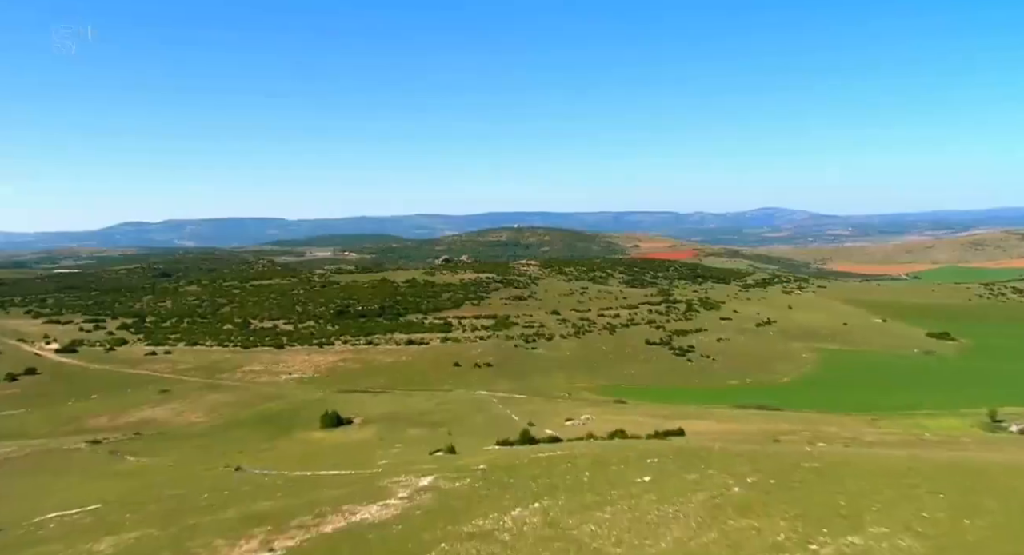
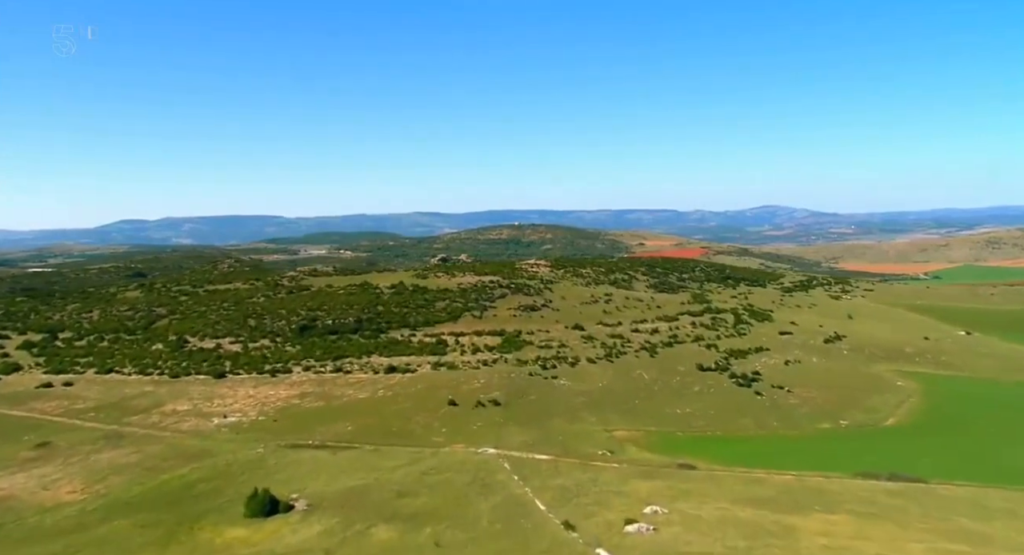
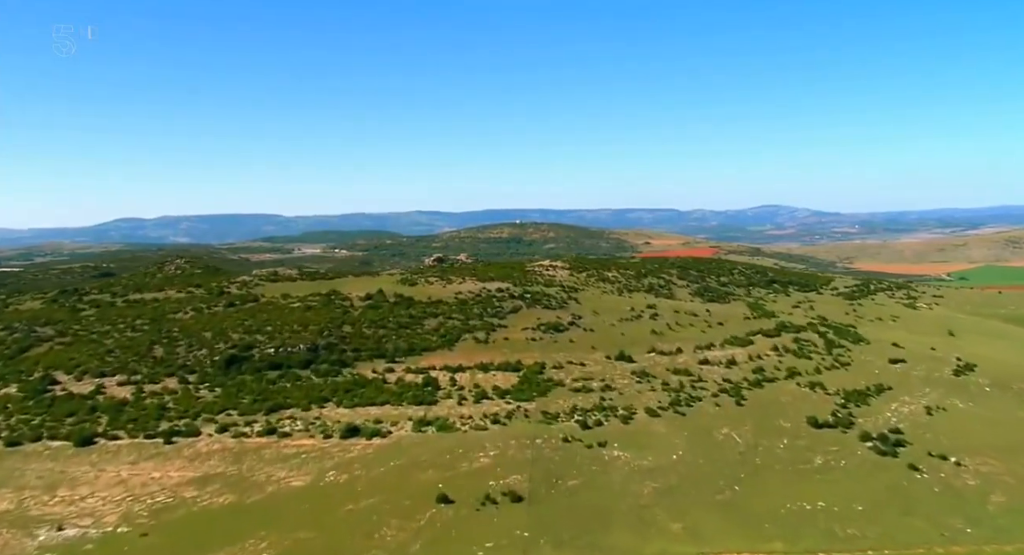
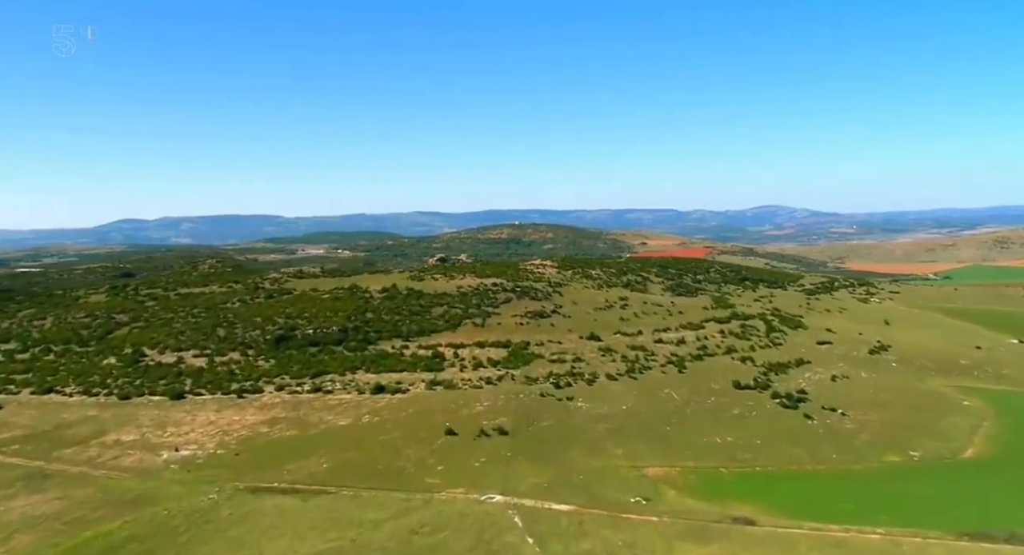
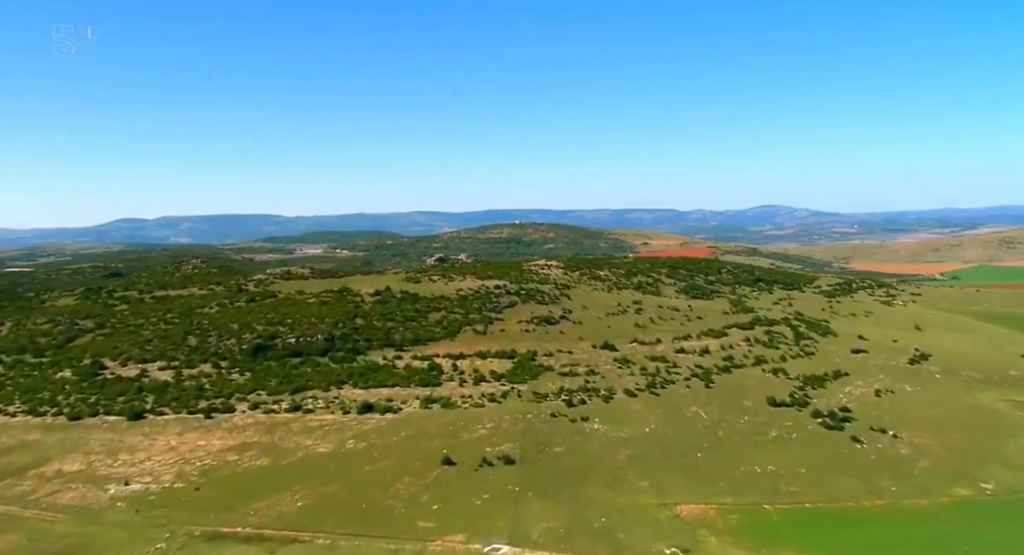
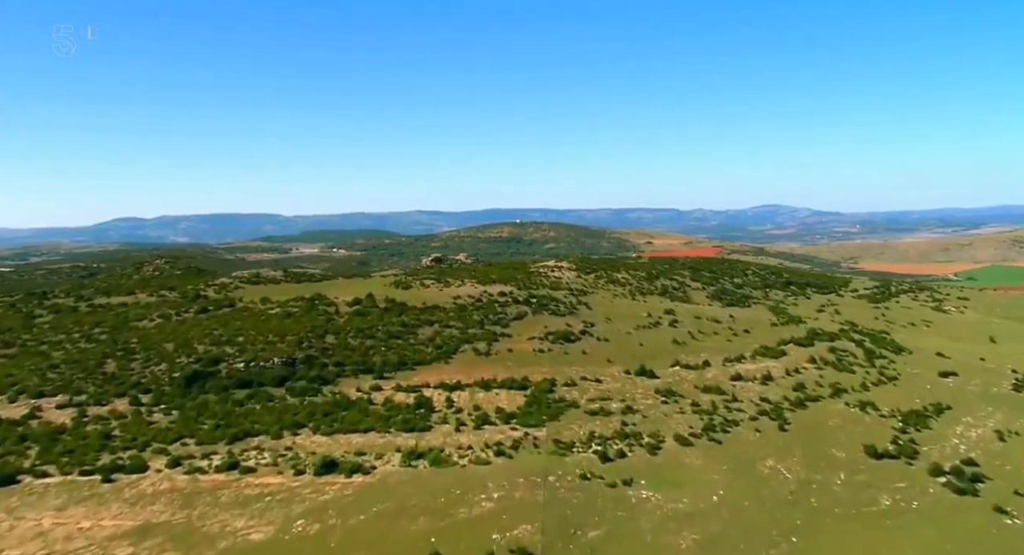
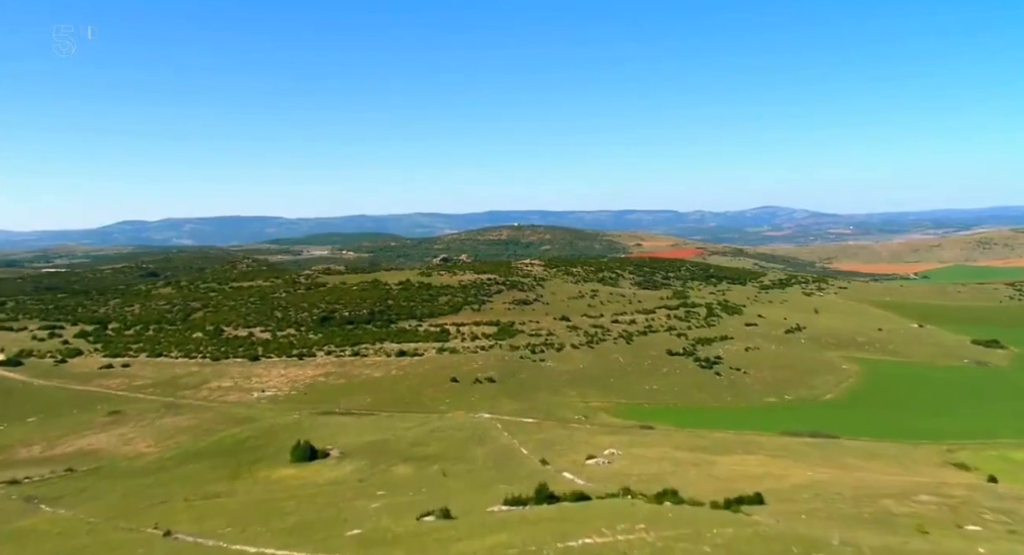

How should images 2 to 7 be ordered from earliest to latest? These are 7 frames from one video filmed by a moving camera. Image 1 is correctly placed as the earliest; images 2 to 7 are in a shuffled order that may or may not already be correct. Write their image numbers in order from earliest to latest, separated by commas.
7, 2, 4, 5, 3, 6
